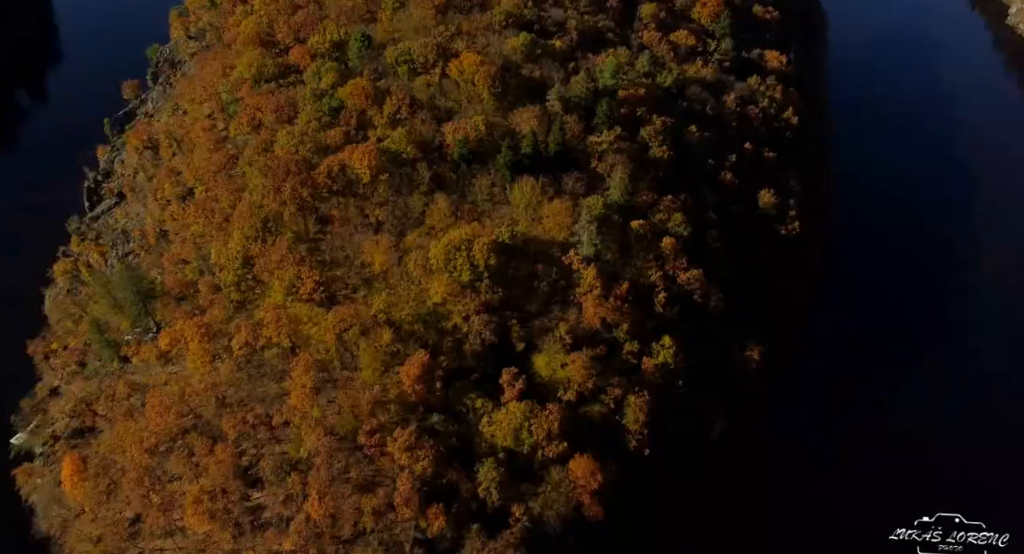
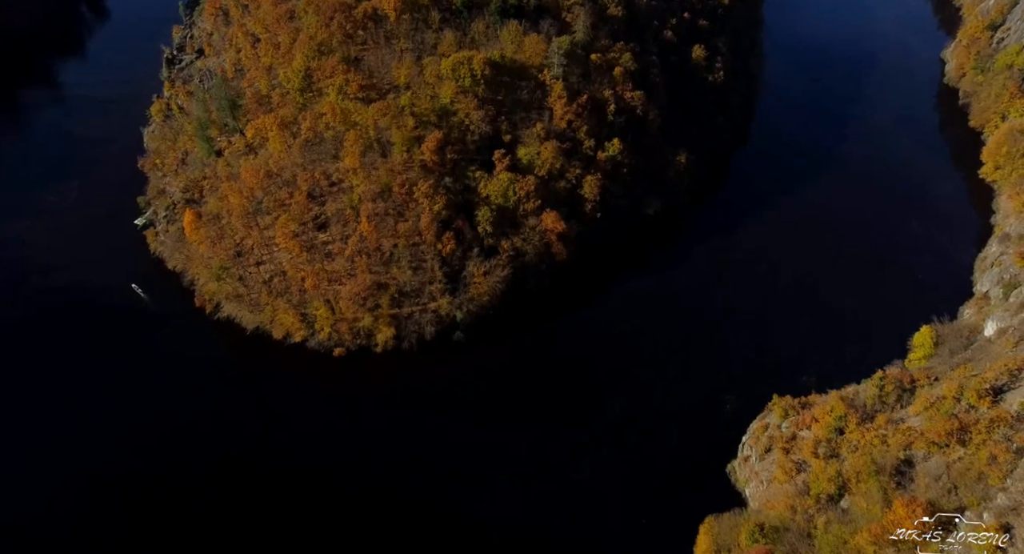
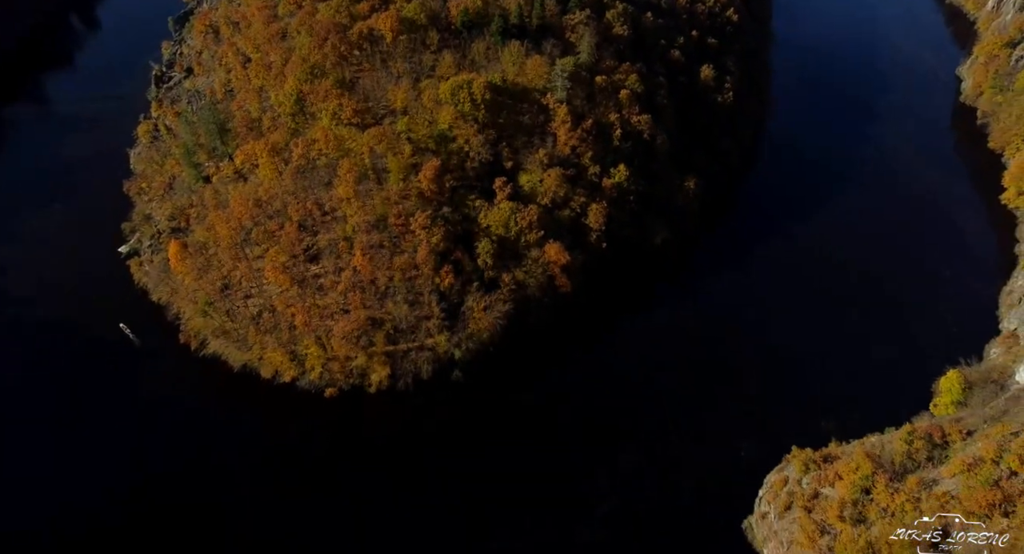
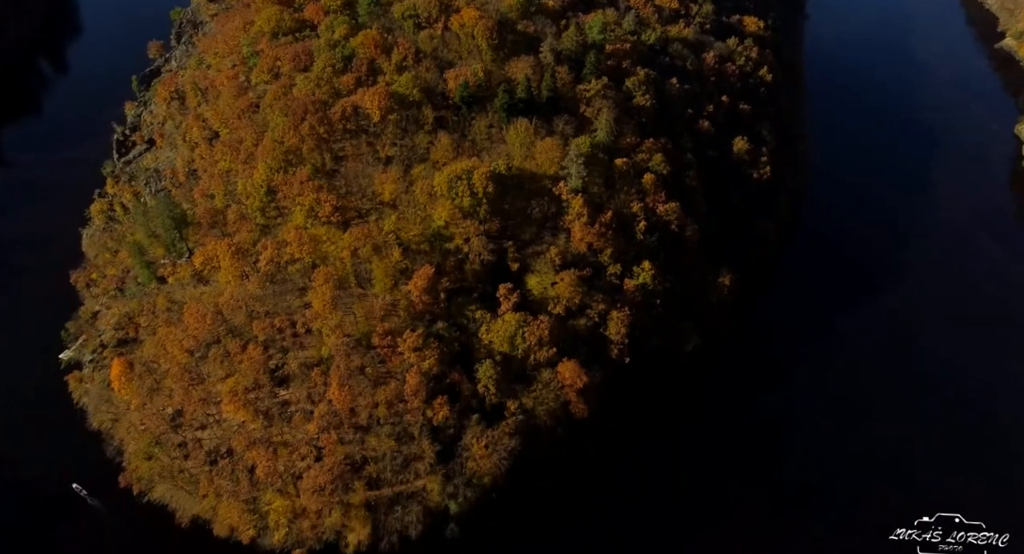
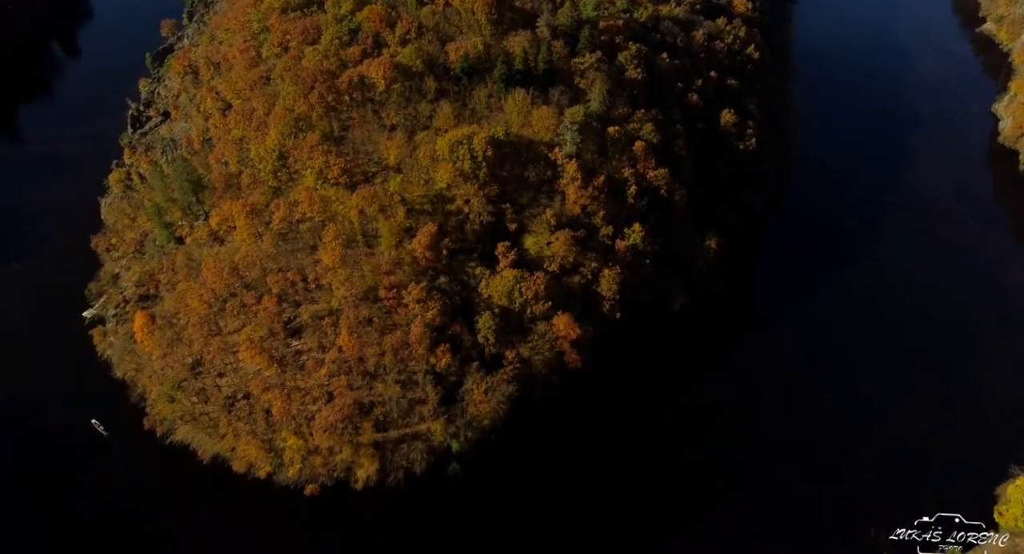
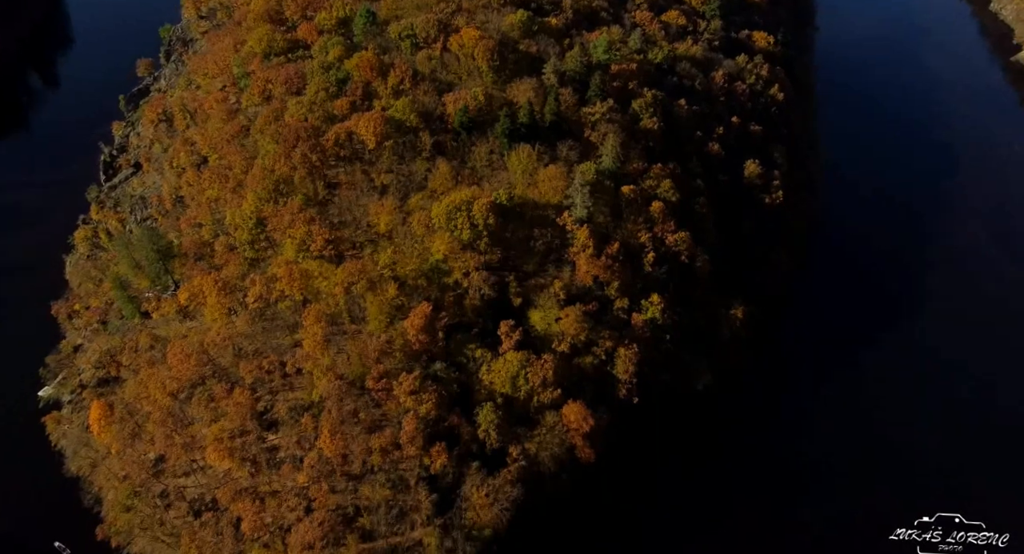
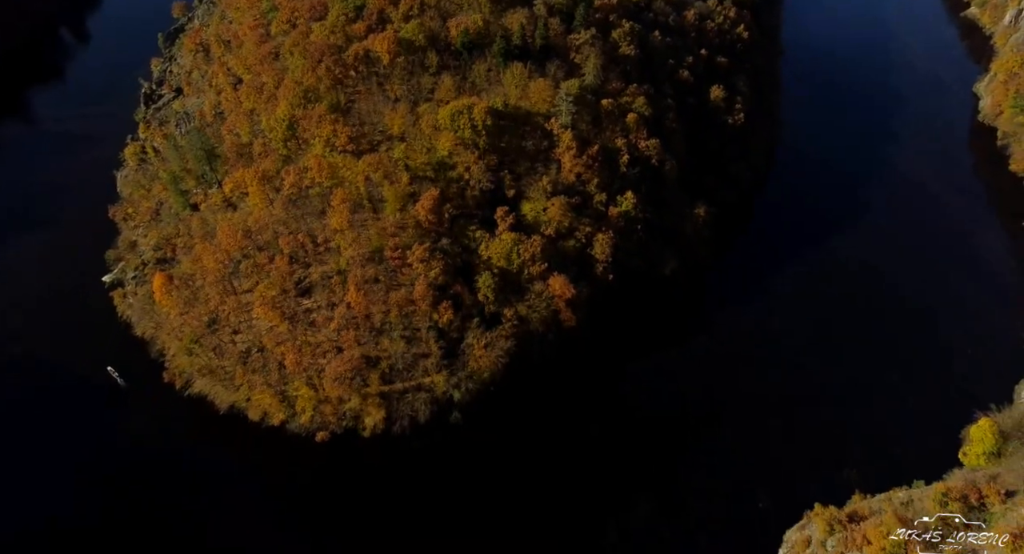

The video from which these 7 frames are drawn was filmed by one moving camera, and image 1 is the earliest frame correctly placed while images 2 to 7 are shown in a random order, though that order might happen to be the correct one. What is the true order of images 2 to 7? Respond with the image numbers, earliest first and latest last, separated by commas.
6, 4, 5, 7, 3, 2
